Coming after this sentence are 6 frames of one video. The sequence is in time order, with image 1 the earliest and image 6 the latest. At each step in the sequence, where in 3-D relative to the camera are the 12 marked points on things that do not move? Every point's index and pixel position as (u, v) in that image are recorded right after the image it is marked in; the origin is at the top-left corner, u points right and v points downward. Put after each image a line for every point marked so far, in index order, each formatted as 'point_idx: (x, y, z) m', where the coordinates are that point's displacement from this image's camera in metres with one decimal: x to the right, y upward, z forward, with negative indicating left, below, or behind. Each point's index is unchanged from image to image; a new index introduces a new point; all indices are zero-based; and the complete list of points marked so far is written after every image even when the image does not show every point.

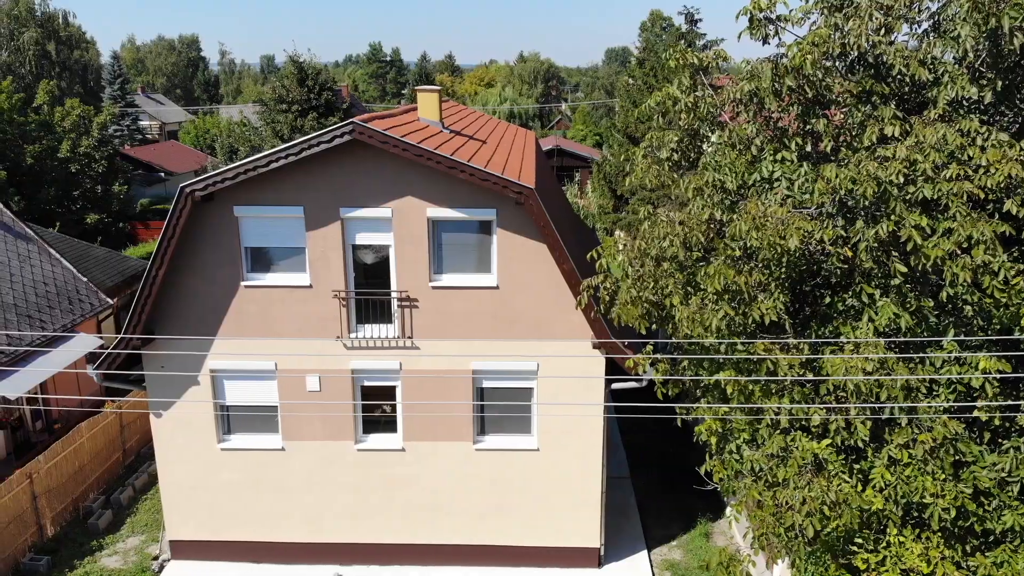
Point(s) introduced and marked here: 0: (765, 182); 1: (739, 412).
0: (+2.8, +1.2, +8.1) m
1: (+2.6, -1.5, +8.5) m
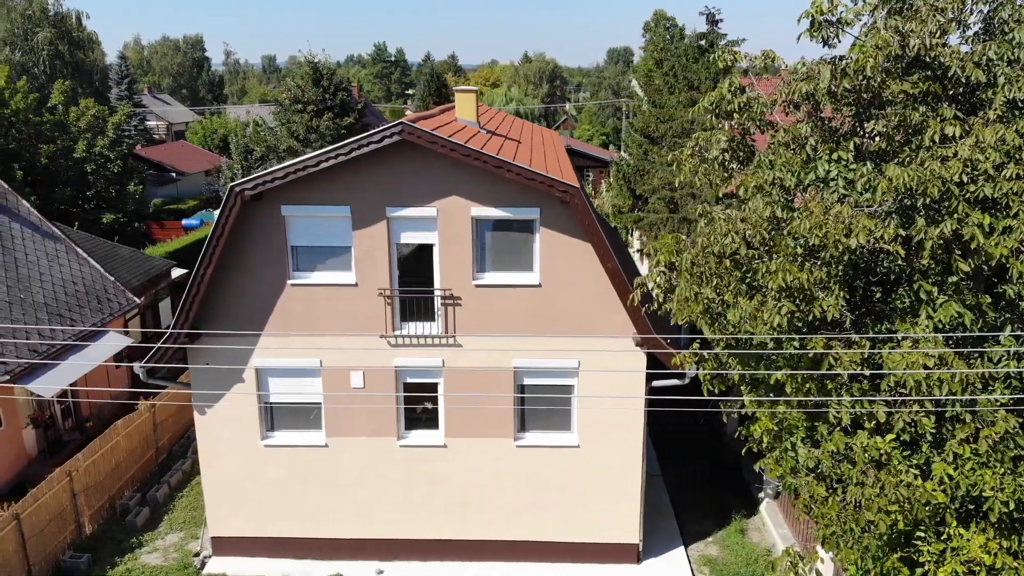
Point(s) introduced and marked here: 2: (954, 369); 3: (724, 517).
0: (+3.5, +1.2, +8.3) m
1: (+3.3, -1.4, +8.6) m
2: (+4.4, -0.8, +7.4) m
3: (+4.2, -4.5, +14.6) m
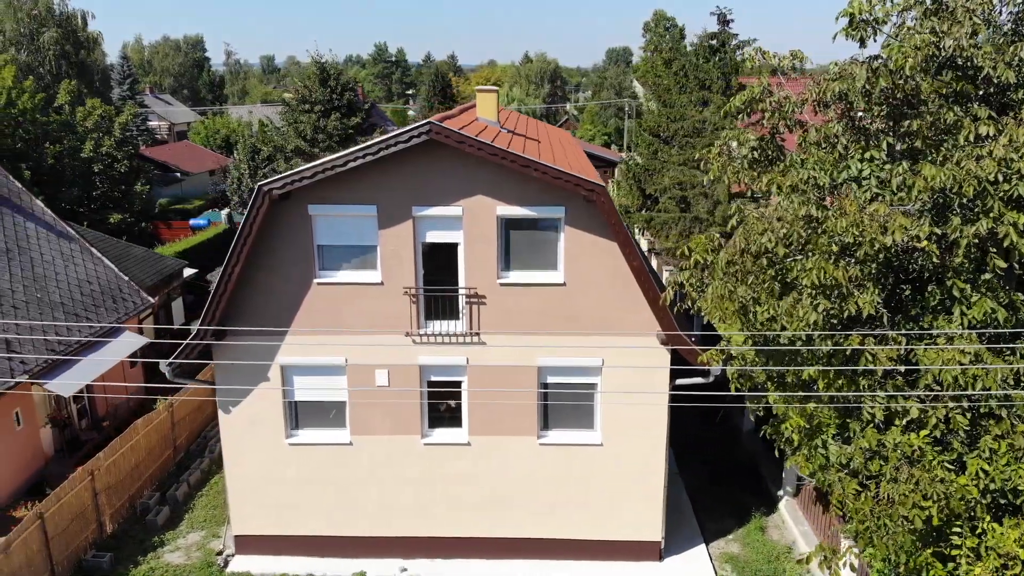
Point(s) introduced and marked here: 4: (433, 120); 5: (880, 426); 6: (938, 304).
0: (+3.8, +1.2, +8.3) m
1: (+3.7, -1.4, +8.7) m
2: (+4.8, -0.8, +7.4) m
3: (+4.6, -4.5, +14.6) m
4: (-1.1, +2.4, +10.8) m
5: (+4.1, -1.5, +8.2) m
6: (+4.6, -0.2, +8.0) m
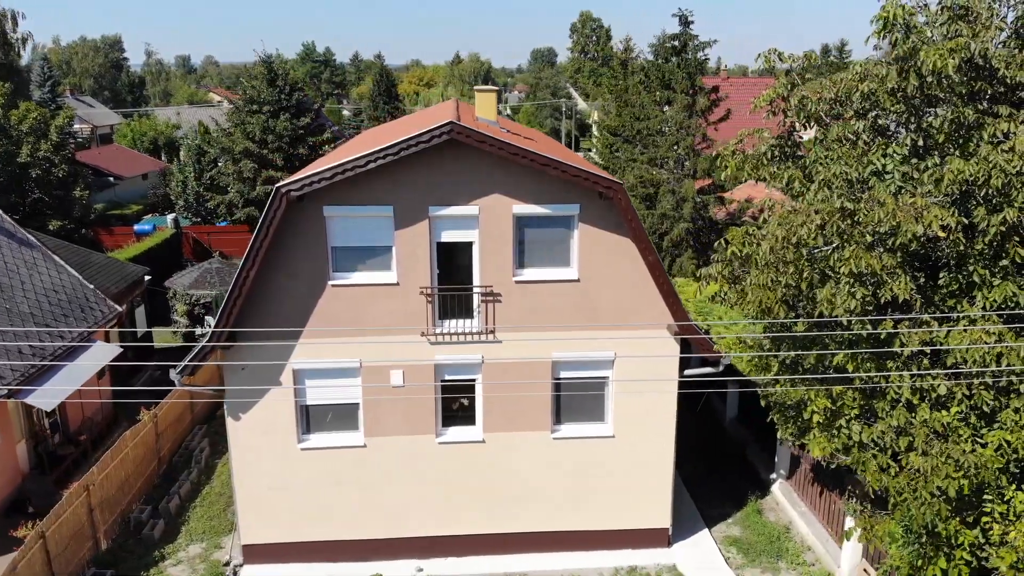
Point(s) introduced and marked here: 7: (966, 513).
0: (+4.4, +1.4, +8.8) m
1: (+4.2, -1.3, +9.2) m
2: (+5.4, -0.6, +8.1) m
3: (+4.7, -4.3, +15.2) m
4: (-0.9, +2.5, +10.8) m
5: (+4.6, -1.4, +8.7) m
6: (+5.1, 0.0, +8.5) m
7: (+5.3, -2.7, +8.6) m
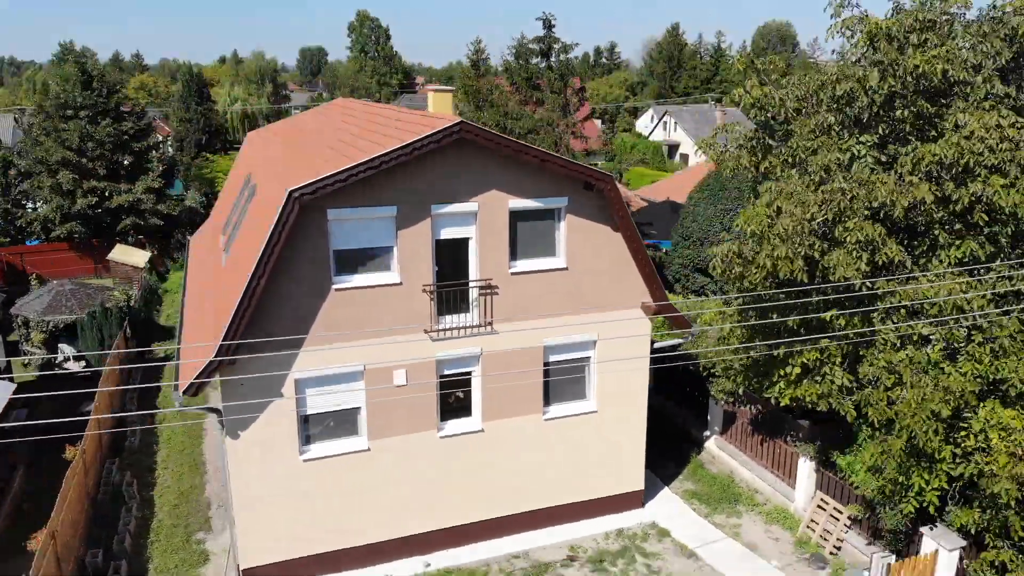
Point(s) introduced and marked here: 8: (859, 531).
0: (+4.8, +1.8, +10.6) m
1: (+4.8, -0.8, +10.9) m
2: (+6.2, 0.0, +10.1) m
3: (+3.9, -3.9, +16.9) m
4: (-0.8, +2.5, +11.2) m
5: (+5.3, -0.8, +10.5) m
6: (+5.8, +0.6, +10.5) m
7: (+6.1, -2.1, +10.6) m
8: (+6.2, -4.4, +13.3) m
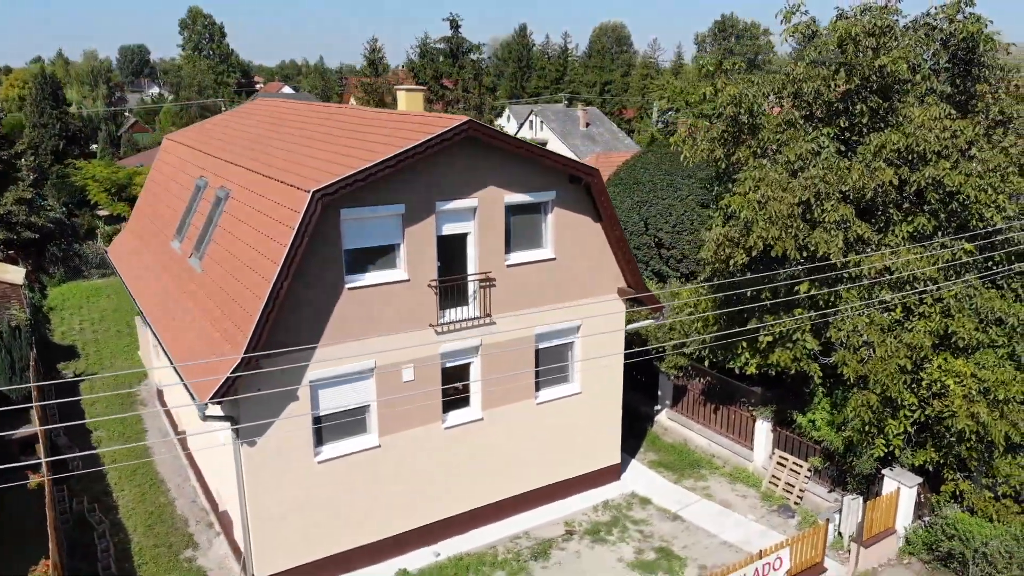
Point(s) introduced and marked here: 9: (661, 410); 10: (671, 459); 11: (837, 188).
0: (+4.9, +2.3, +12.0) m
1: (+5.0, -0.4, +12.3) m
2: (+6.5, +0.4, +11.8) m
3: (+3.3, -3.5, +18.1) m
4: (-0.7, +2.7, +11.6) m
5: (+5.6, -0.4, +12.1) m
6: (+5.9, +1.0, +12.1) m
7: (+6.4, -1.6, +12.3) m
8: (+6.2, -3.9, +14.9) m
9: (+3.8, -3.0, +18.4) m
10: (+3.7, -3.8, +16.7) m
11: (+4.8, +1.5, +11.4) m
